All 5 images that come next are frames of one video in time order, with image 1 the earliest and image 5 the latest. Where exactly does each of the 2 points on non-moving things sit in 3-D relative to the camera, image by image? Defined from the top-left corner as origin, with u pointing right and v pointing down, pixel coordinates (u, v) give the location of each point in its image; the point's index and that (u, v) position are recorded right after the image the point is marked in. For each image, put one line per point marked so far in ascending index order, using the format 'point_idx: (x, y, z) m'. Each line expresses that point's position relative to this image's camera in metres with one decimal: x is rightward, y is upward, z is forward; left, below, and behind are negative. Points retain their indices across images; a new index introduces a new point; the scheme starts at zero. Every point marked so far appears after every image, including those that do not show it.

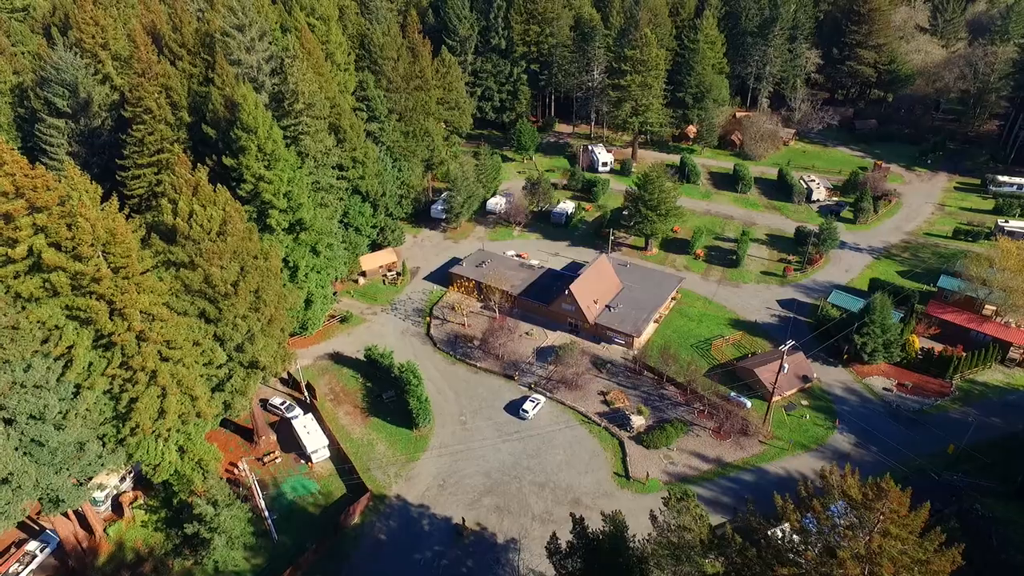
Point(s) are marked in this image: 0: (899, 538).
0: (+10.5, -6.7, +16.5) m
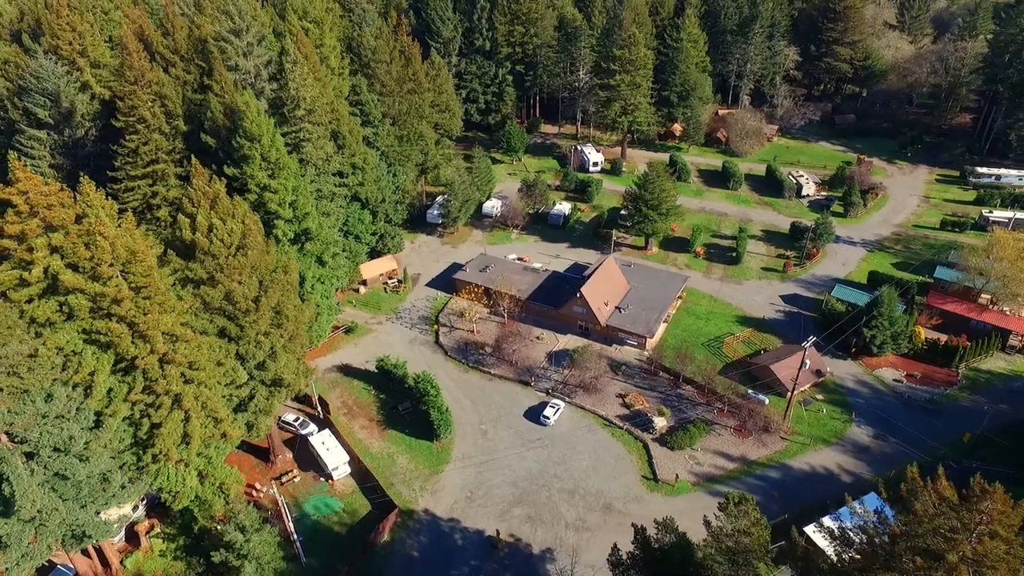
0: (+12.9, -6.7, +16.5) m
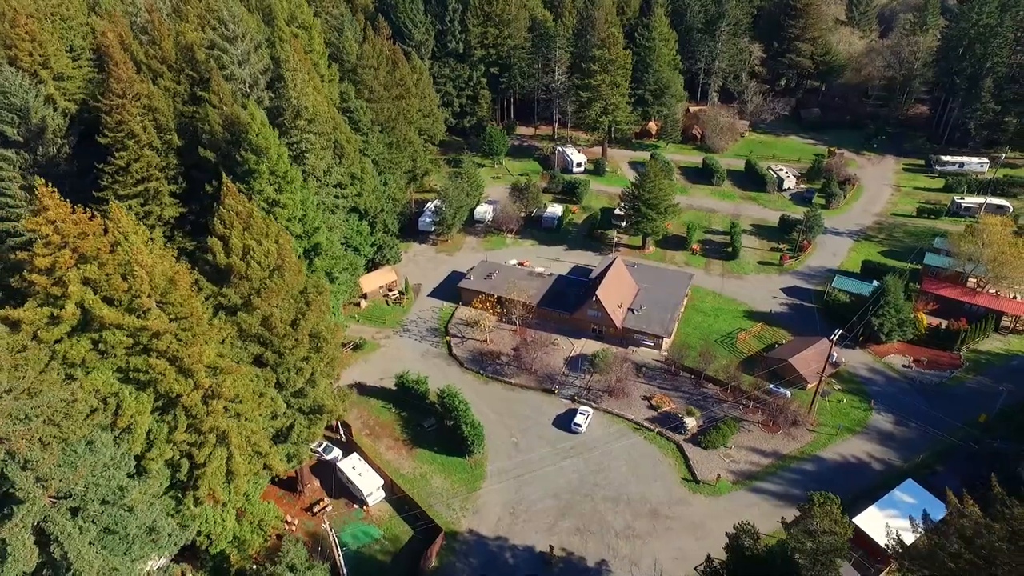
0: (+16.4, -6.4, +16.8) m
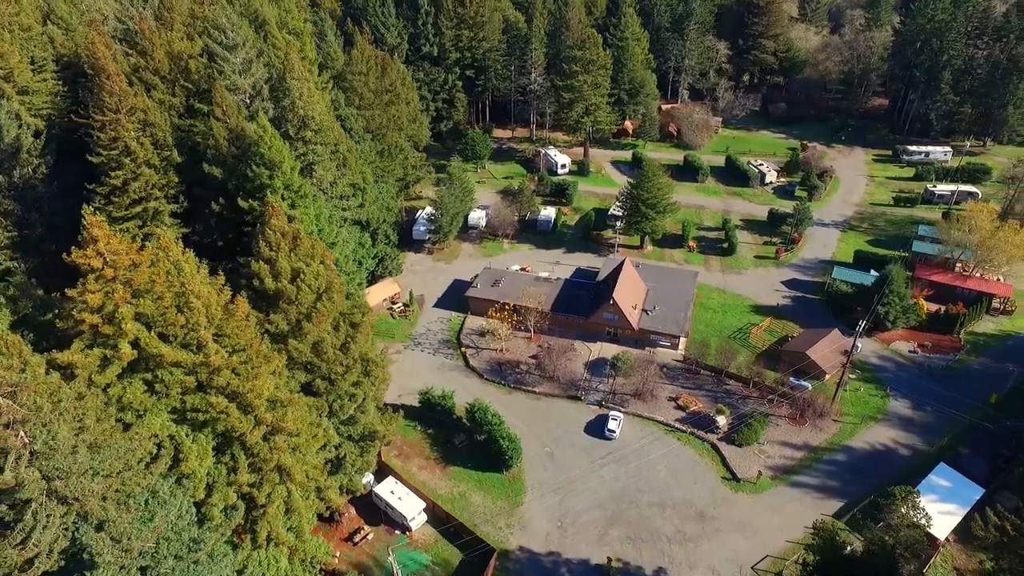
0: (+20.0, -6.1, +17.4) m
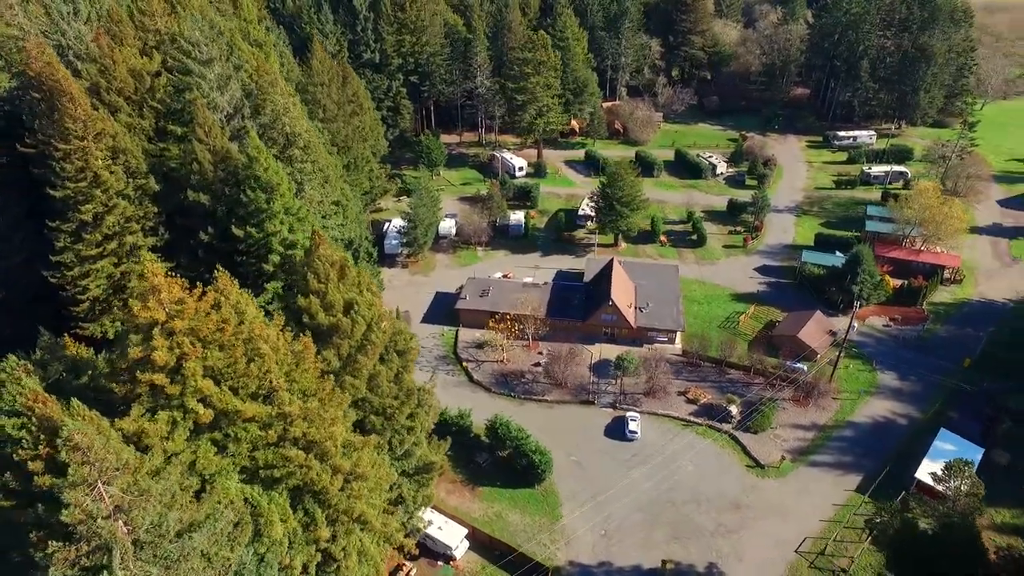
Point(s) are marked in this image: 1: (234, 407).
0: (+23.5, -4.9, +19.4) m
1: (-8.2, -3.4, +17.7) m
